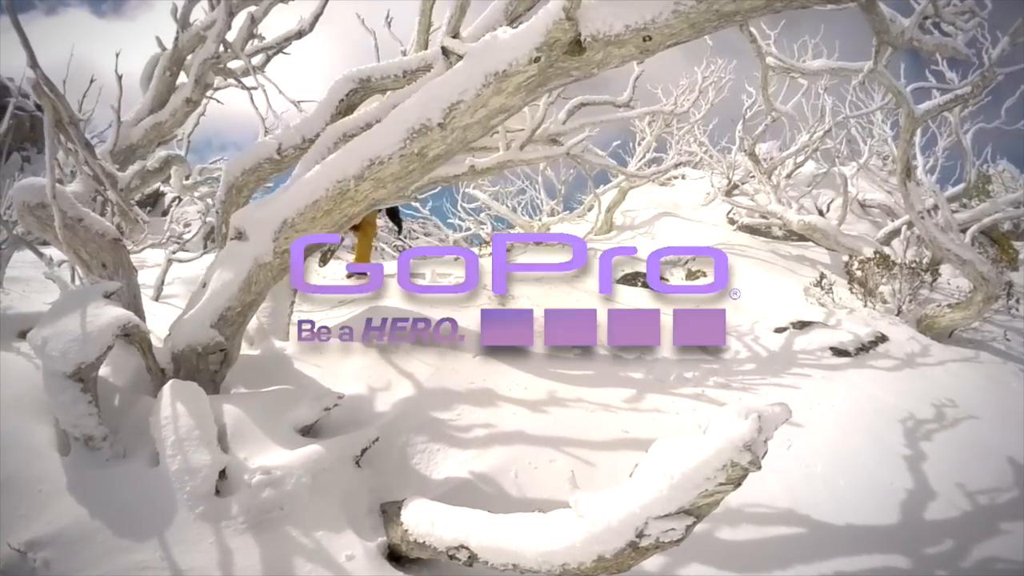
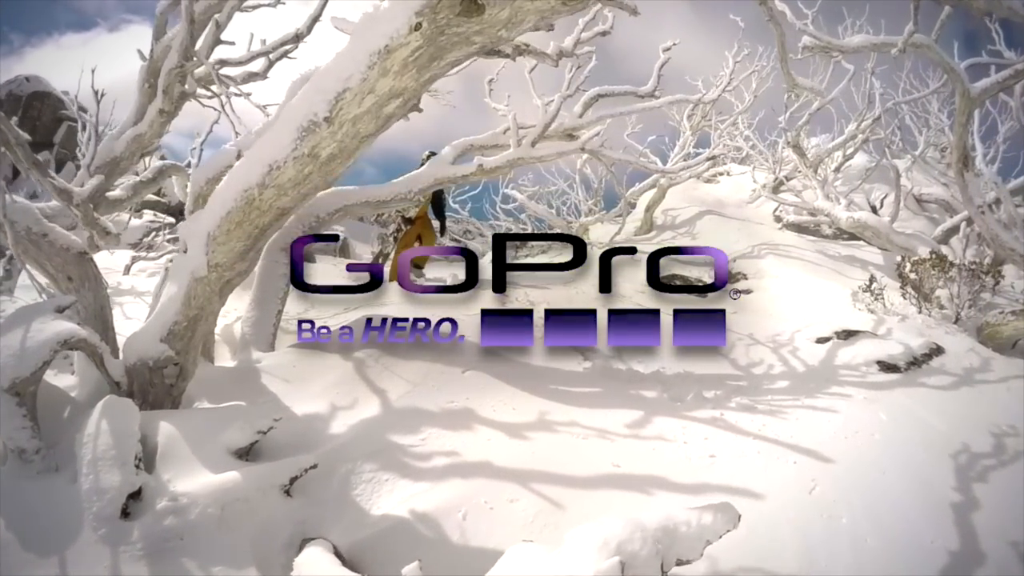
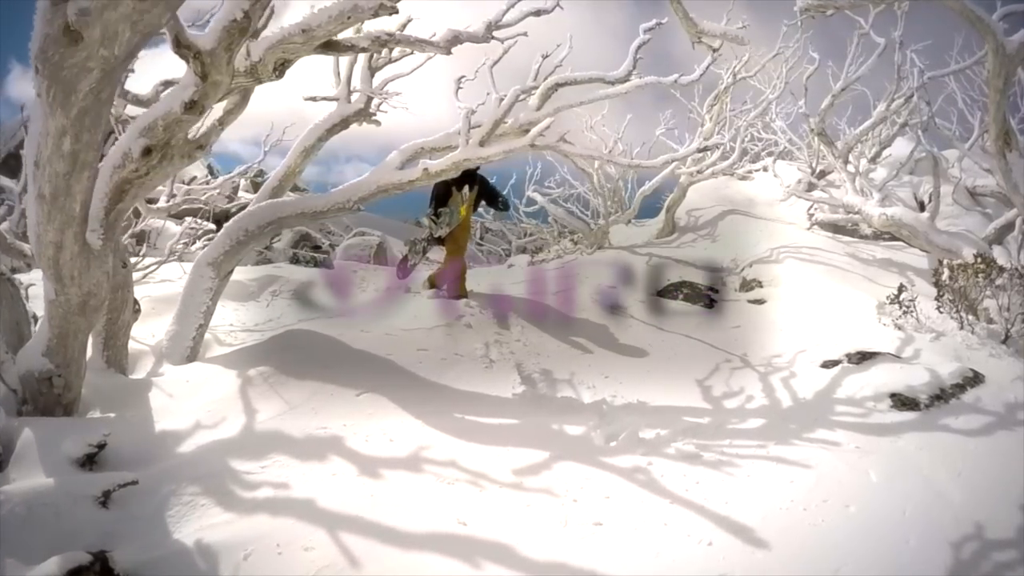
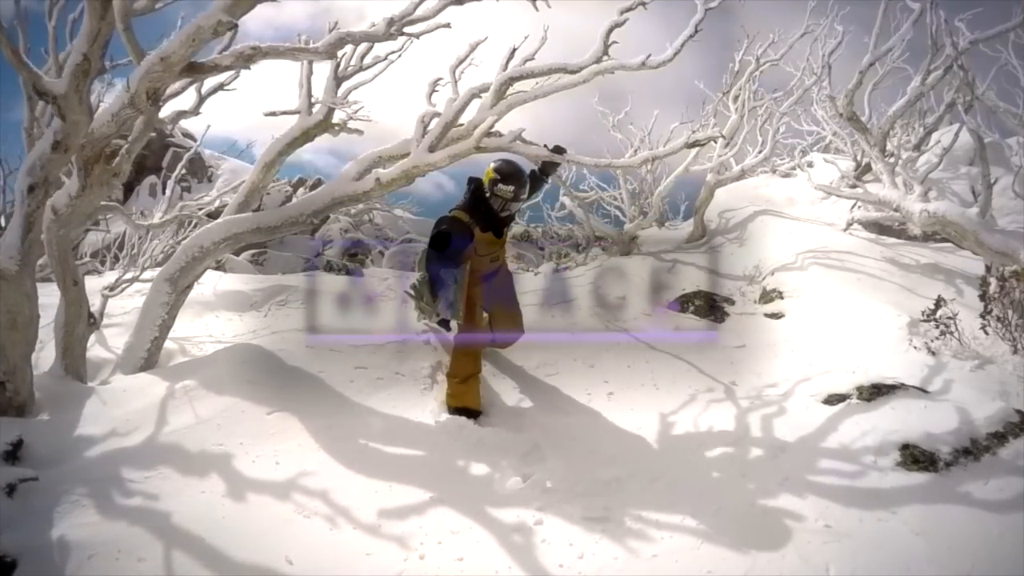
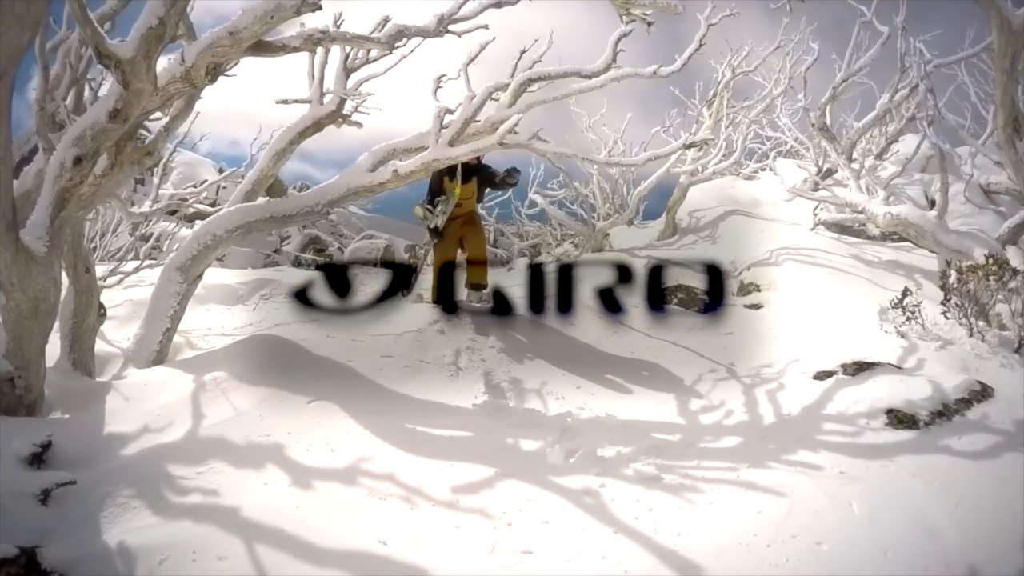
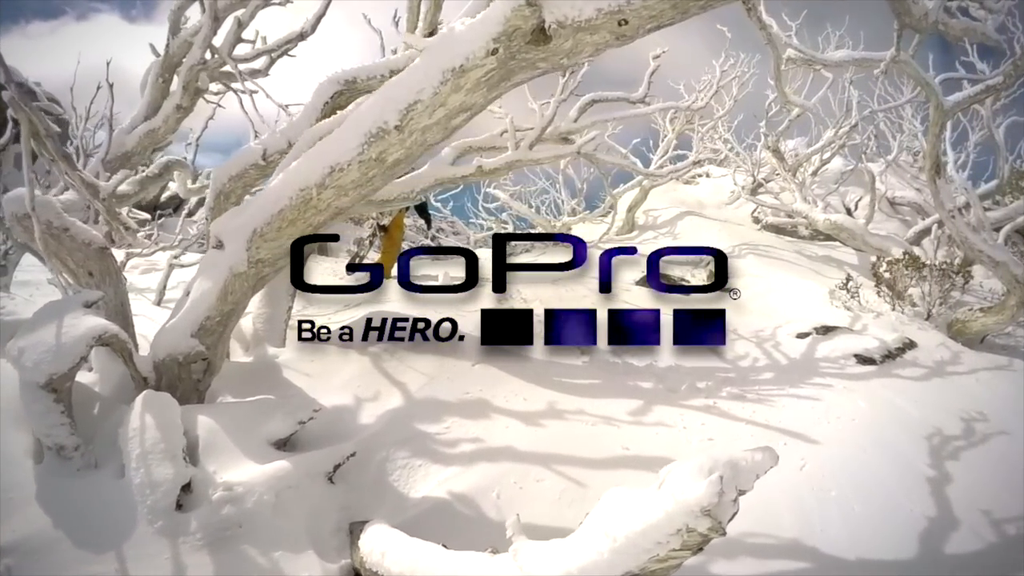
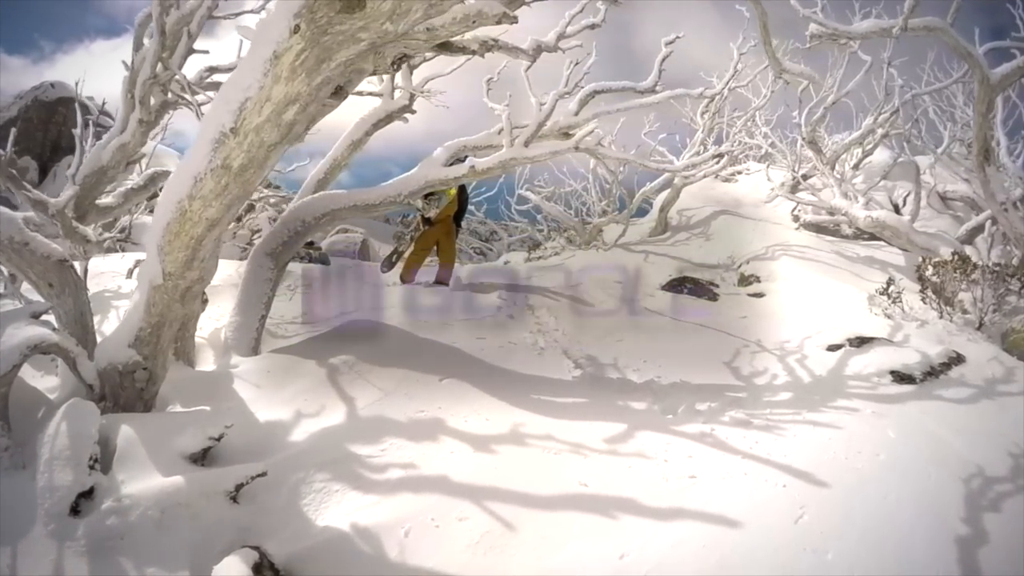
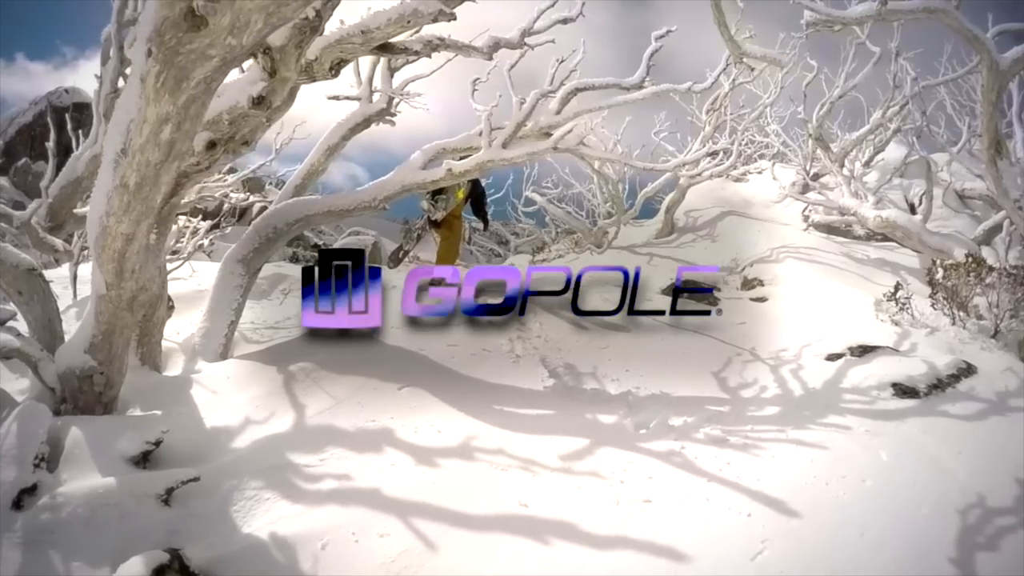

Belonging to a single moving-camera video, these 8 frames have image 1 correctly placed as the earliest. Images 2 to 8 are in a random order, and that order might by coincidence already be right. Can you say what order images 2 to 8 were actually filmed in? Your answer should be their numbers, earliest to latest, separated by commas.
6, 2, 7, 8, 3, 5, 4
